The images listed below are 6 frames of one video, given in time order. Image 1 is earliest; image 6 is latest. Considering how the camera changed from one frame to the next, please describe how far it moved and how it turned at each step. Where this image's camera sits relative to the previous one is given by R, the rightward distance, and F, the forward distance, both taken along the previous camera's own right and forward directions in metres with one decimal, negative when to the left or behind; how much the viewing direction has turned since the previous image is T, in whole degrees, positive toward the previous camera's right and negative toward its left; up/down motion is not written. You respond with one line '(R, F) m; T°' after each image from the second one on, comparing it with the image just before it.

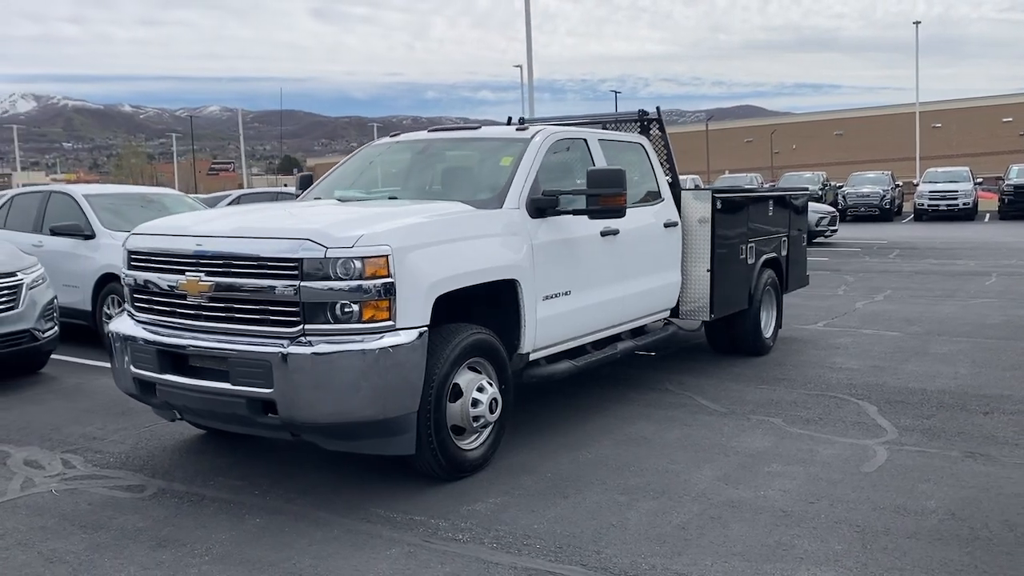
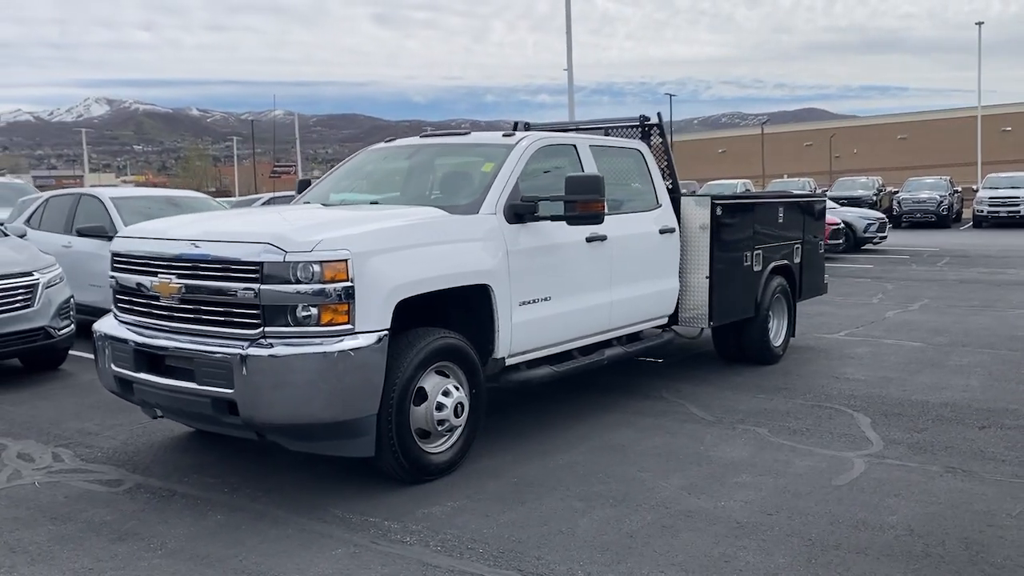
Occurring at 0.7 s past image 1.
(+0.6, 0.0) m; -4°
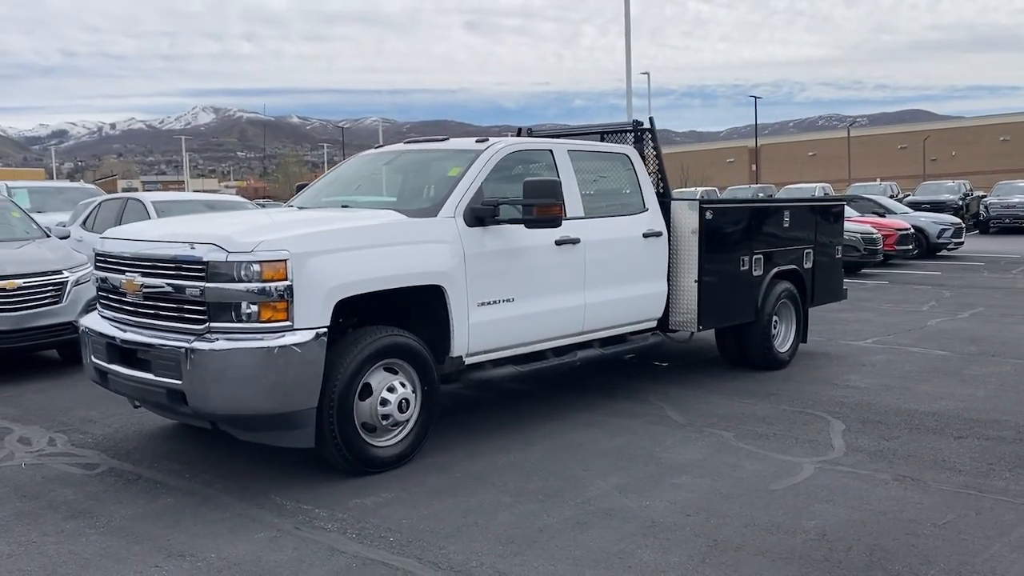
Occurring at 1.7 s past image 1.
(+0.9, -0.1) m; -6°
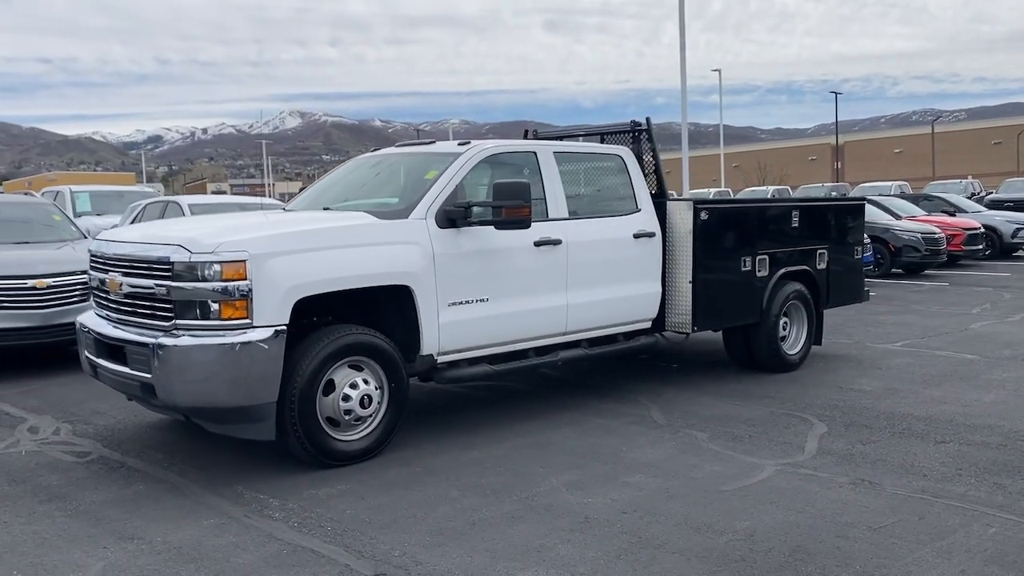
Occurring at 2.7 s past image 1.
(+0.8, -0.1) m; -5°
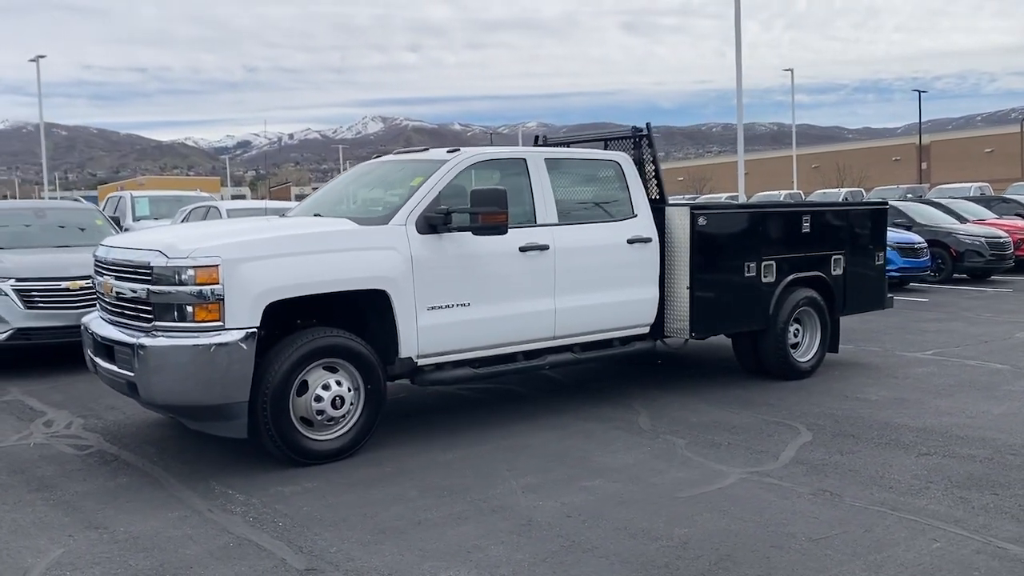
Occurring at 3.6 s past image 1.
(+0.8, -0.1) m; -5°
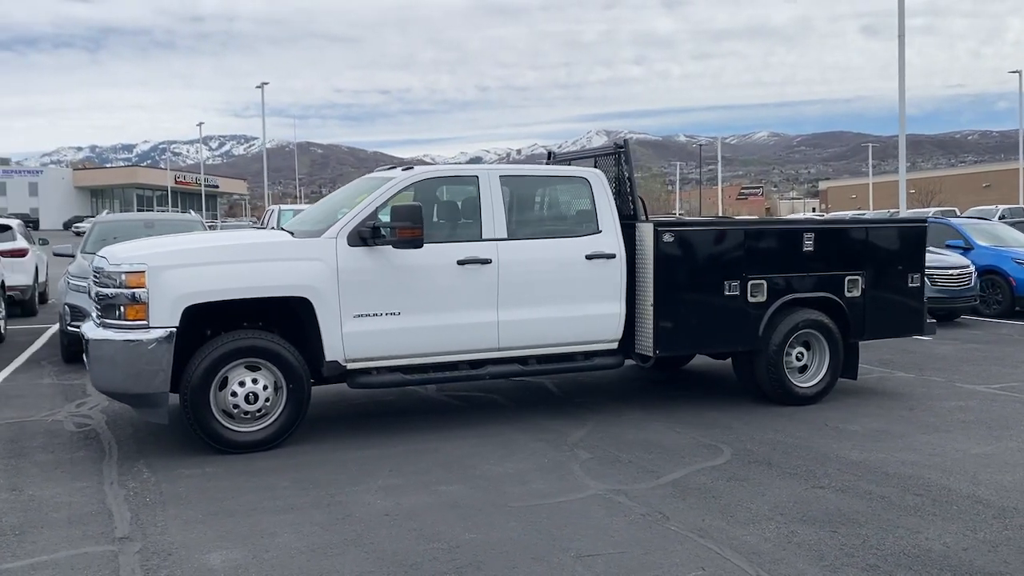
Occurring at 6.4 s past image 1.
(+2.4, 0.0) m; -14°
